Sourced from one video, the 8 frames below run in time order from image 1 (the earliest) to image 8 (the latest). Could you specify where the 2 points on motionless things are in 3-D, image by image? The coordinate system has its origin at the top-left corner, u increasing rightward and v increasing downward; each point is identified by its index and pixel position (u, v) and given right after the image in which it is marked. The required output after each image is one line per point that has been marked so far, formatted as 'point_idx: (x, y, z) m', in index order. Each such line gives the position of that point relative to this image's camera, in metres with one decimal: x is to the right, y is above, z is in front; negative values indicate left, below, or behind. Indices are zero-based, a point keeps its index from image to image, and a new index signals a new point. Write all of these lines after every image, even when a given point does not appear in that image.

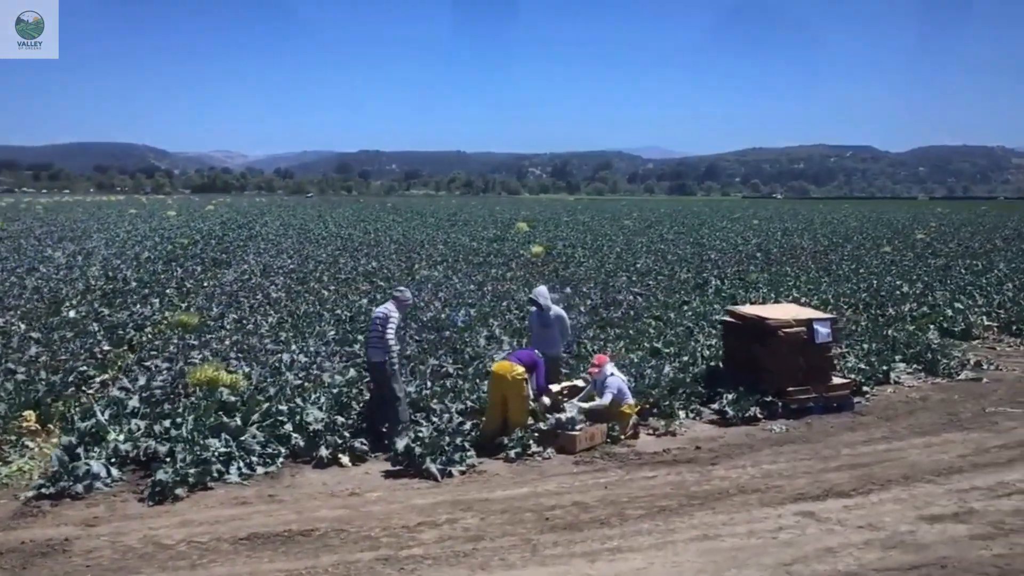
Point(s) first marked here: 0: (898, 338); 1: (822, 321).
0: (+5.2, -0.7, +13.6) m
1: (+3.0, -0.3, +9.6) m
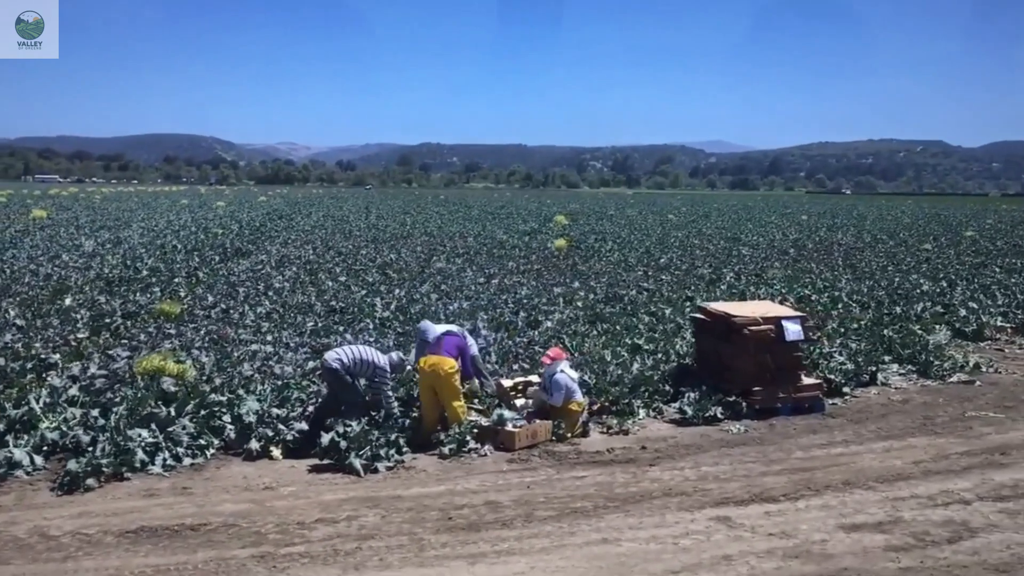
0: (+5.0, -0.7, +13.2) m
1: (+2.6, -0.3, +9.3) m
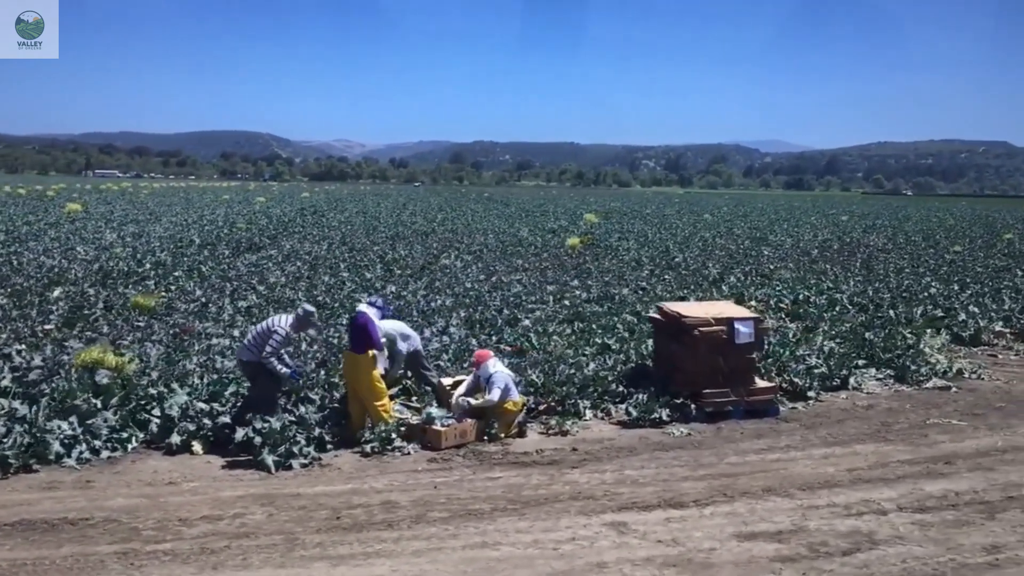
0: (+4.7, -0.7, +12.8) m
1: (+2.1, -0.3, +9.0) m
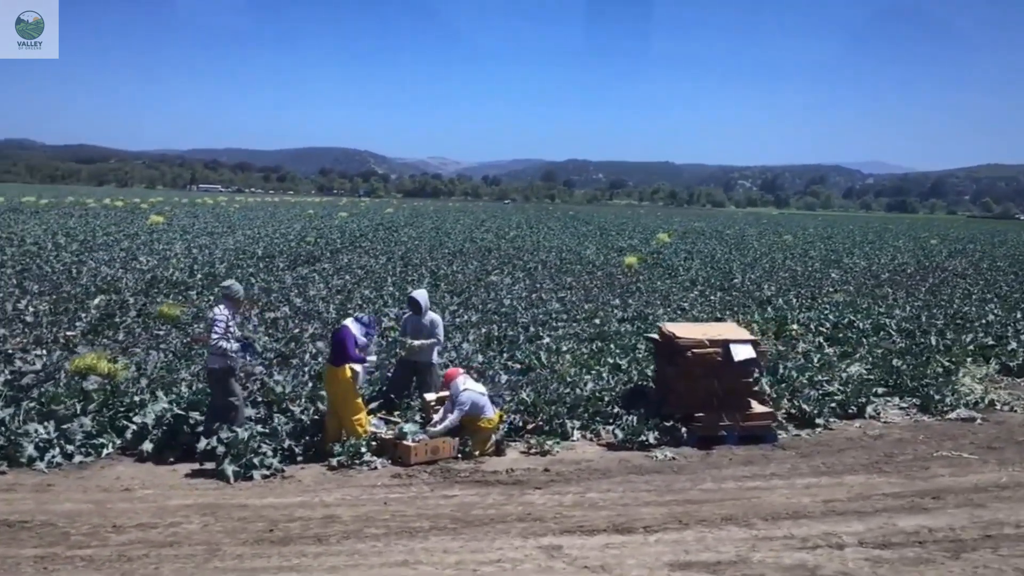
0: (+4.8, -1.0, +12.4) m
1: (+2.0, -0.5, +8.8) m
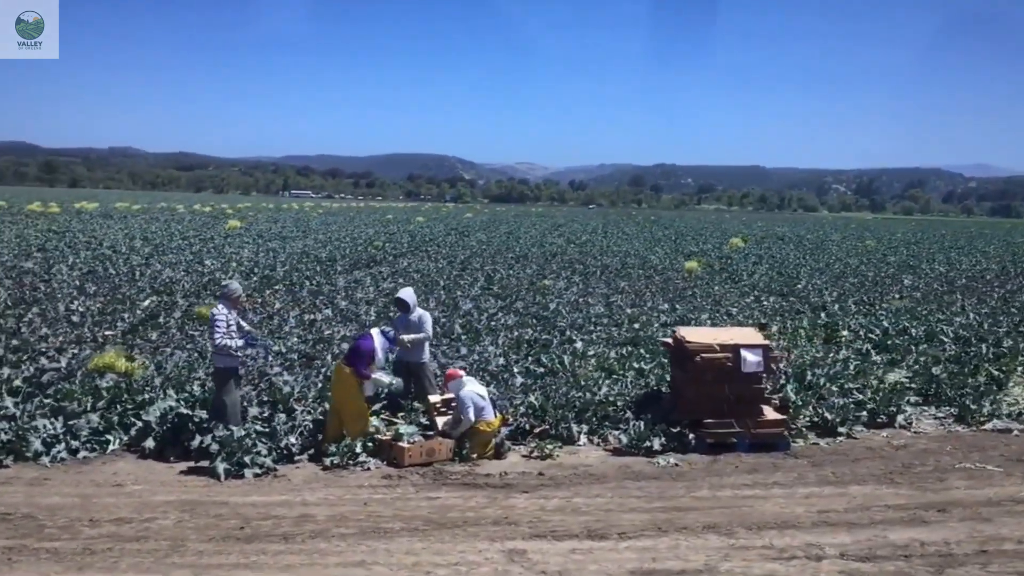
0: (+5.2, -1.1, +11.9) m
1: (+2.1, -0.5, +8.6) m
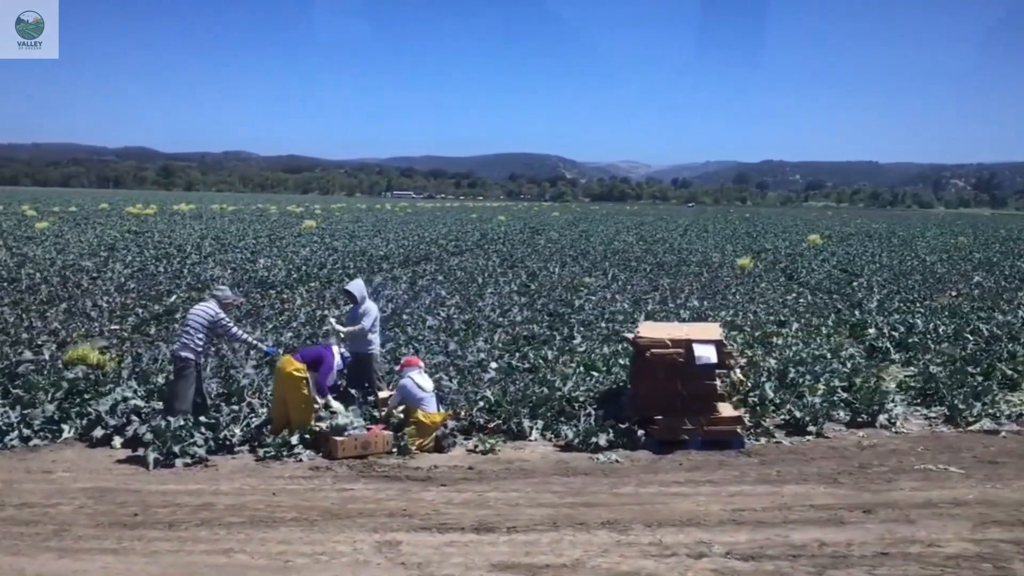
0: (+5.0, -1.0, +11.5) m
1: (+1.6, -0.5, +8.4) m
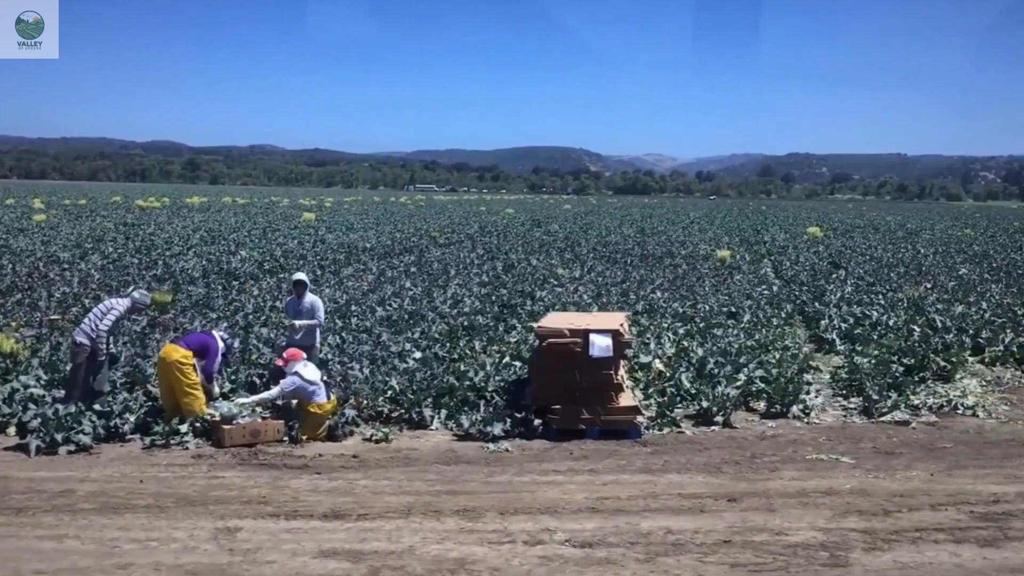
0: (+4.2, -0.9, +11.5) m
1: (+0.7, -0.4, +8.5) m
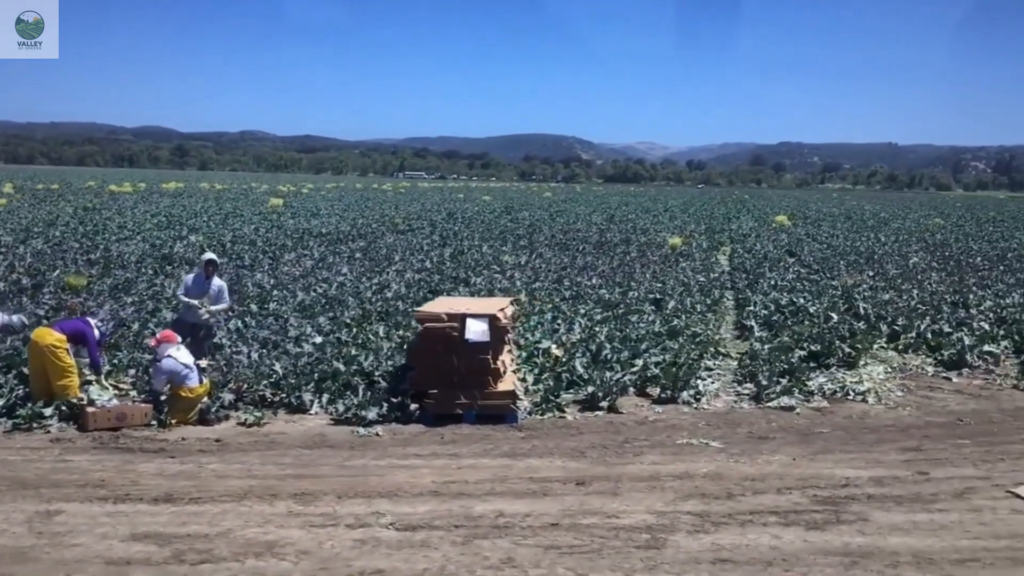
0: (+3.1, -0.8, +11.6) m
1: (-0.3, -0.3, +8.5) m
